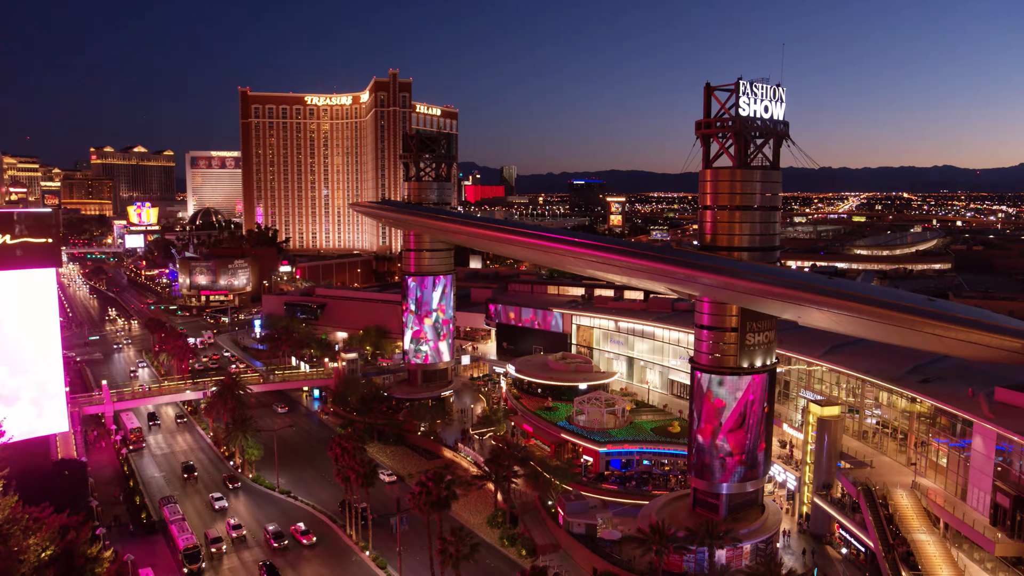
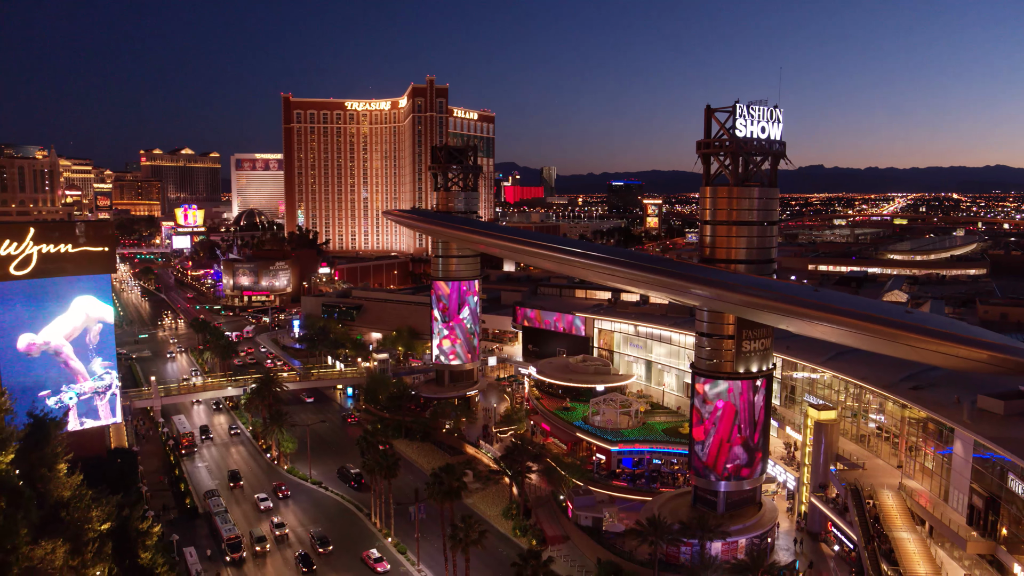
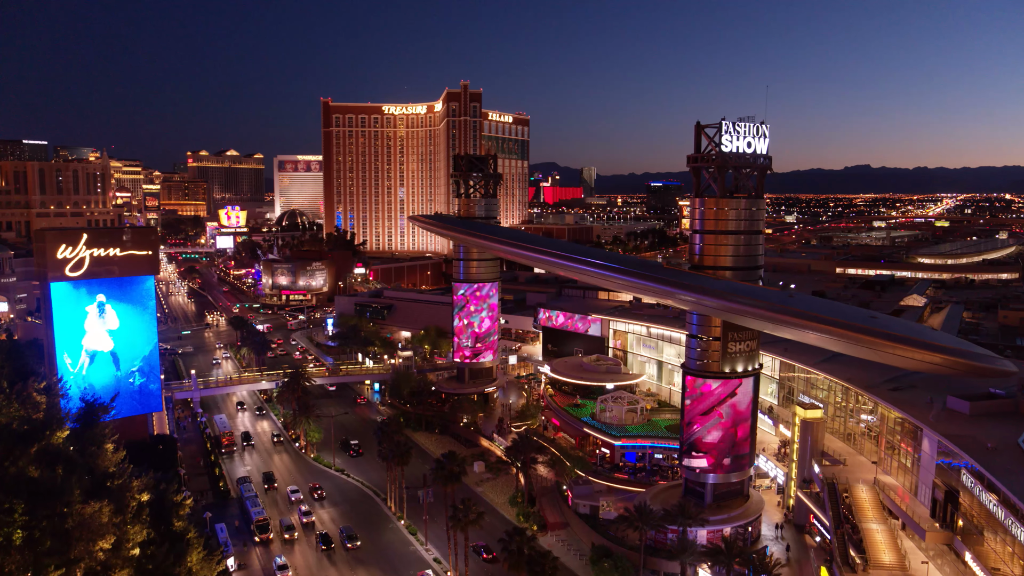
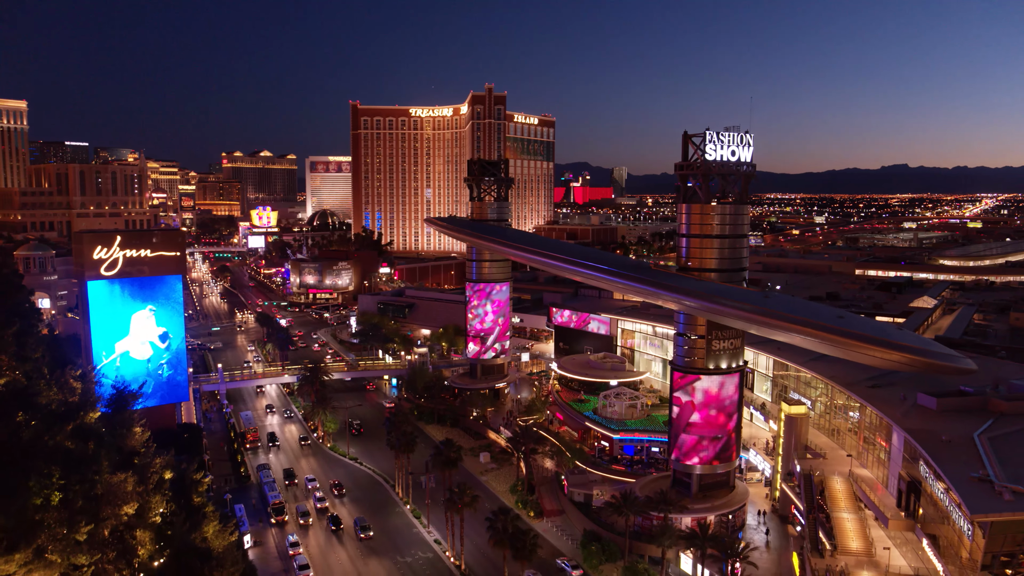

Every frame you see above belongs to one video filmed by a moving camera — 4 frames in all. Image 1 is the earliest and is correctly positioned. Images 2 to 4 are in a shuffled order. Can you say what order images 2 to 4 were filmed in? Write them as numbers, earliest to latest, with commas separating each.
2, 3, 4
